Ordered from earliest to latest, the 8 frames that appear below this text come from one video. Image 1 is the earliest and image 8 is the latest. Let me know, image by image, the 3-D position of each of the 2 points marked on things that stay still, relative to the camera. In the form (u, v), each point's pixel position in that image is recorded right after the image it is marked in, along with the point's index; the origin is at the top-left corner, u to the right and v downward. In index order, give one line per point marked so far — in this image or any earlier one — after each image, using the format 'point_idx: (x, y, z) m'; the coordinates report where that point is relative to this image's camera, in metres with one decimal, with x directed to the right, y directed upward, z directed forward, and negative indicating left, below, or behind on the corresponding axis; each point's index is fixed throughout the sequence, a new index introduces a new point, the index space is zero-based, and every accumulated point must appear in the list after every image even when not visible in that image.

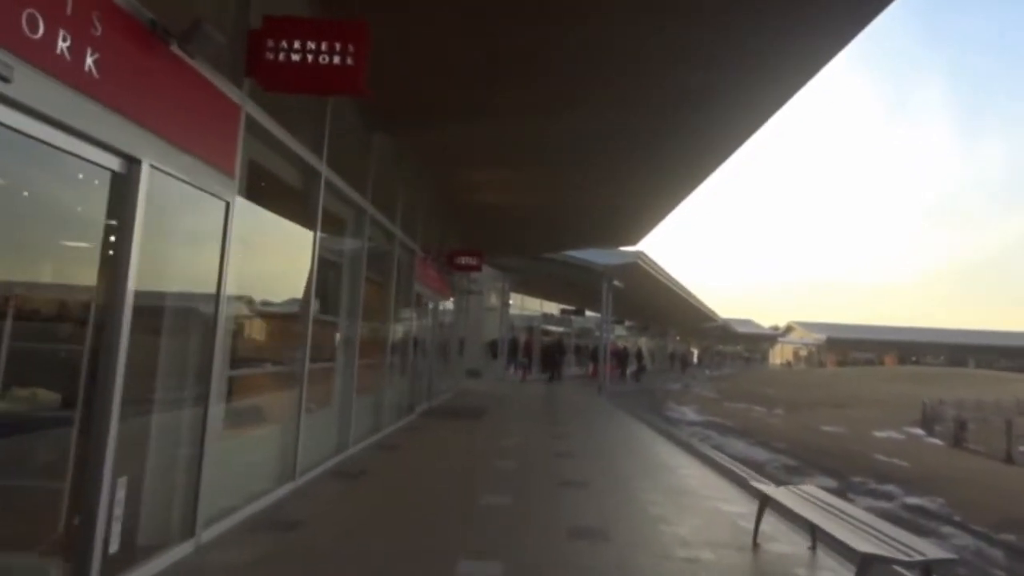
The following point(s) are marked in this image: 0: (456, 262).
0: (-1.6, +0.7, +18.9) m
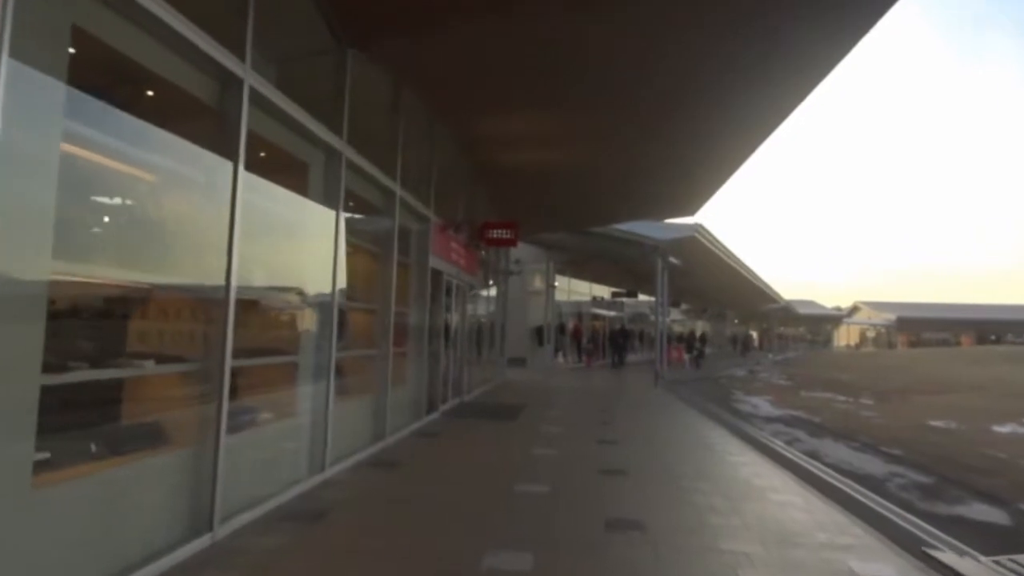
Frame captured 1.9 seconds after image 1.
0: (-0.6, +1.3, +16.4) m
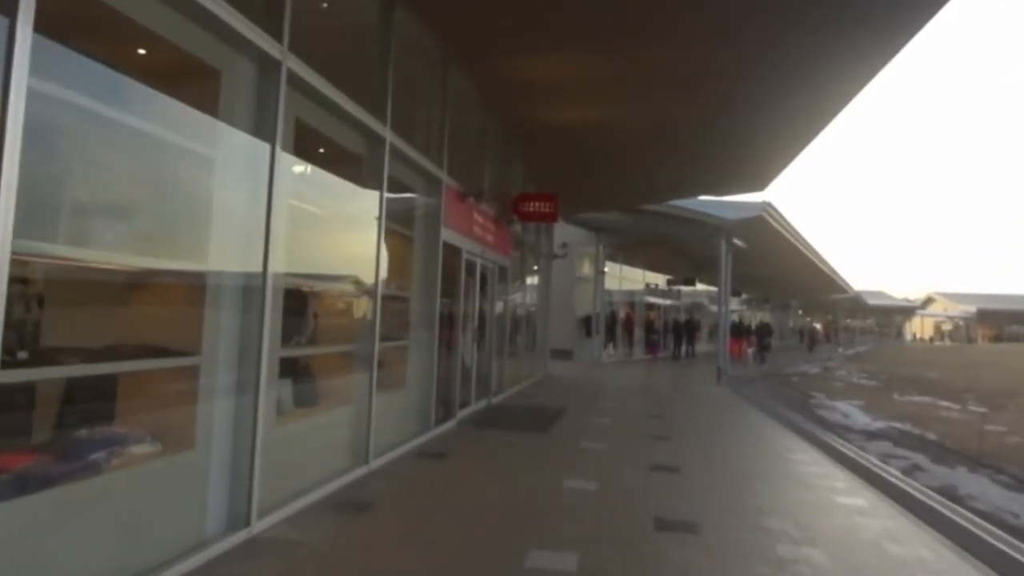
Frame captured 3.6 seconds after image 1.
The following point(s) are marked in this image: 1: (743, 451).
0: (+0.3, +1.6, +14.0) m
1: (+3.5, -2.5, +10.0) m
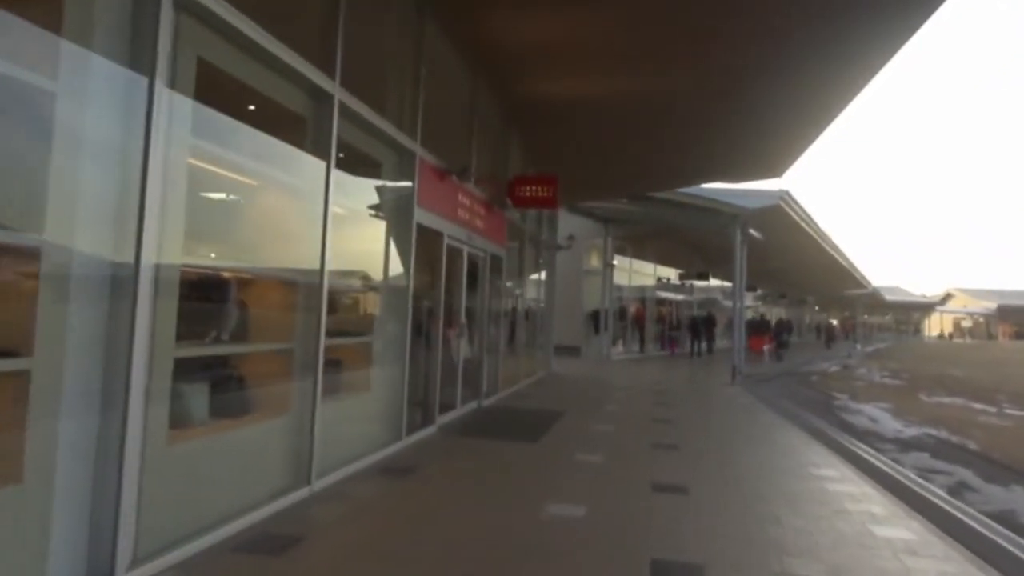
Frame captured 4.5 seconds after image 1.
0: (+0.1, +1.8, +12.8) m
1: (+3.3, -2.3, +8.8) m
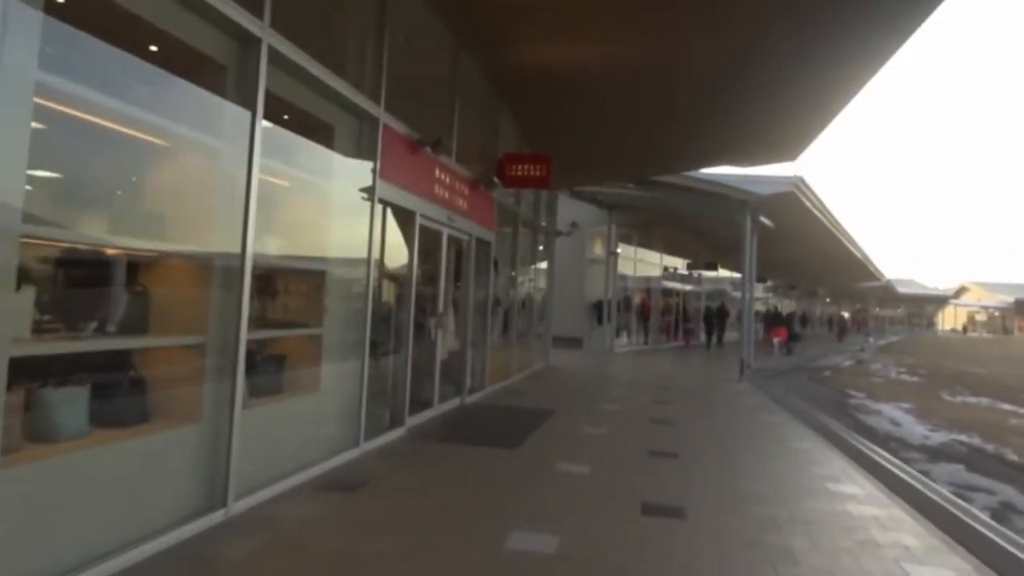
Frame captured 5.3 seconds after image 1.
0: (-0.1, +2.0, +11.8) m
1: (+3.0, -2.2, +7.7) m
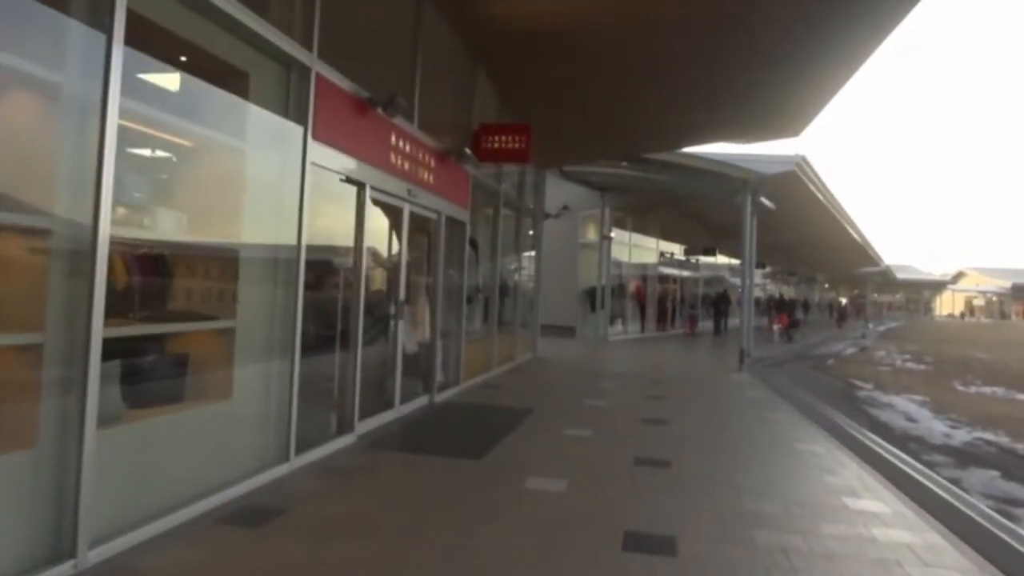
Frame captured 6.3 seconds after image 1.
0: (-0.4, +2.3, +10.6) m
1: (+2.7, -2.0, +6.7) m
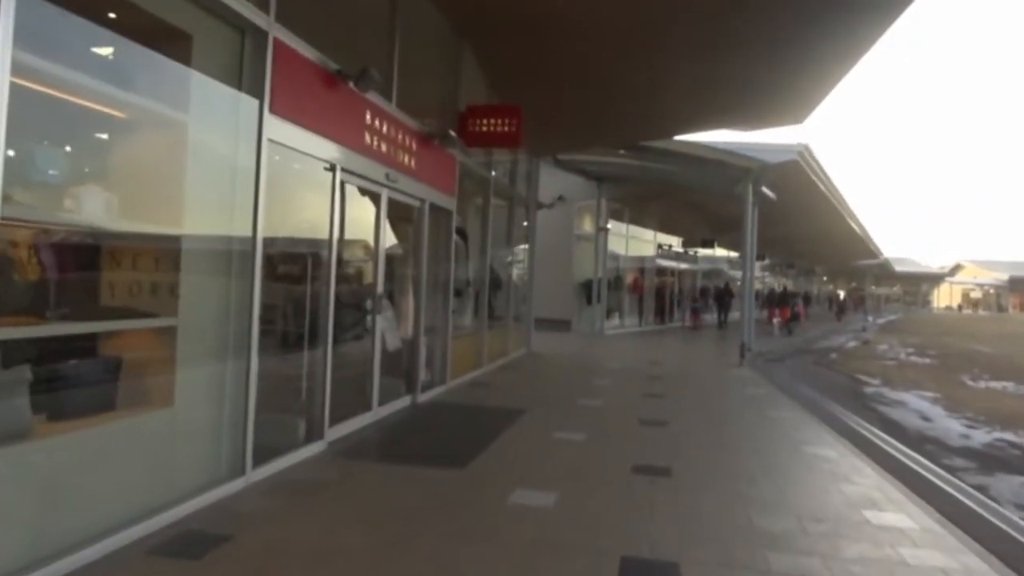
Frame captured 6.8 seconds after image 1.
0: (-0.6, +2.4, +9.9) m
1: (+2.5, -1.9, +6.0) m
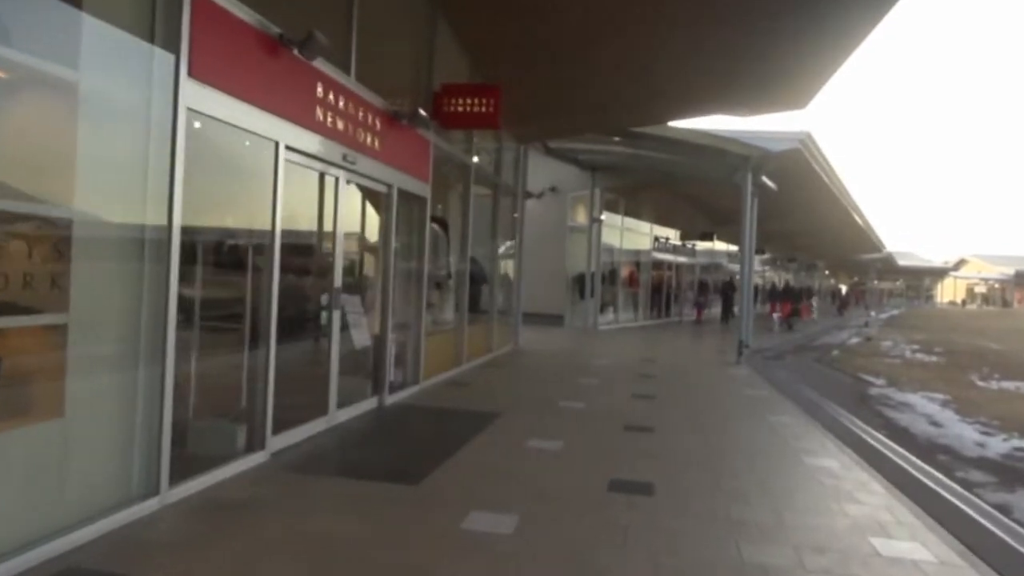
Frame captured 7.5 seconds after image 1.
0: (-0.9, +2.5, +9.2) m
1: (+2.2, -1.9, +5.3) m
